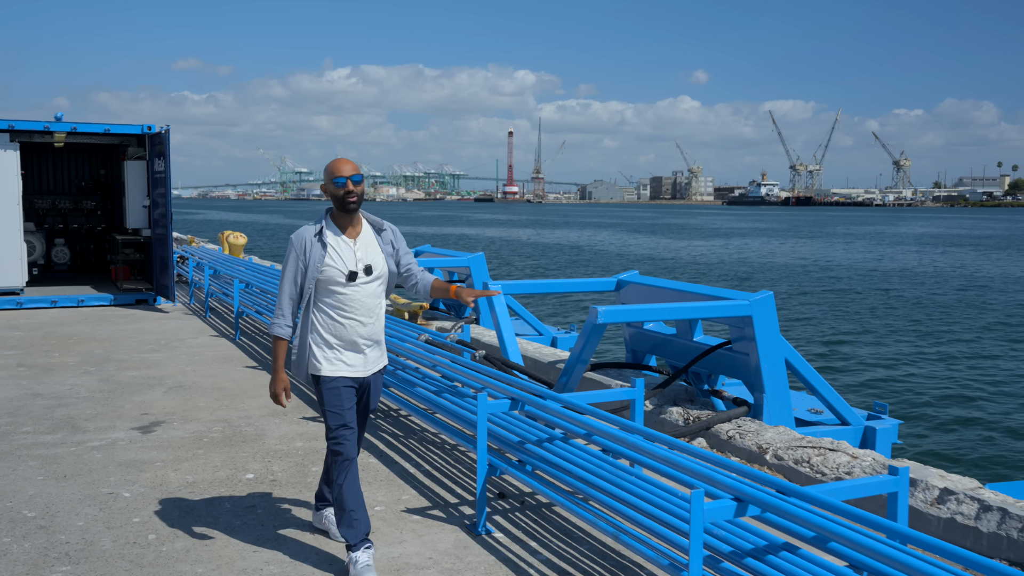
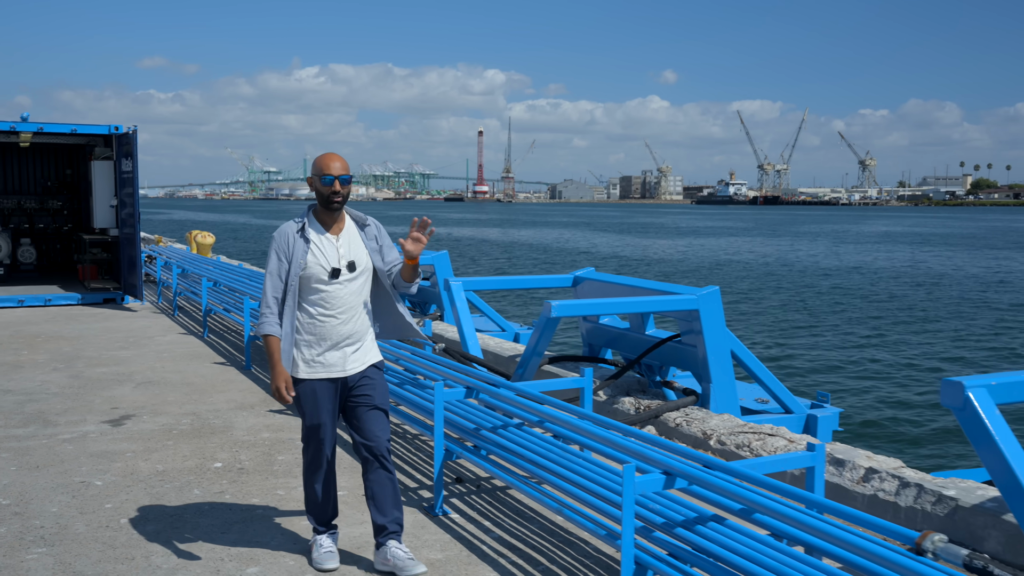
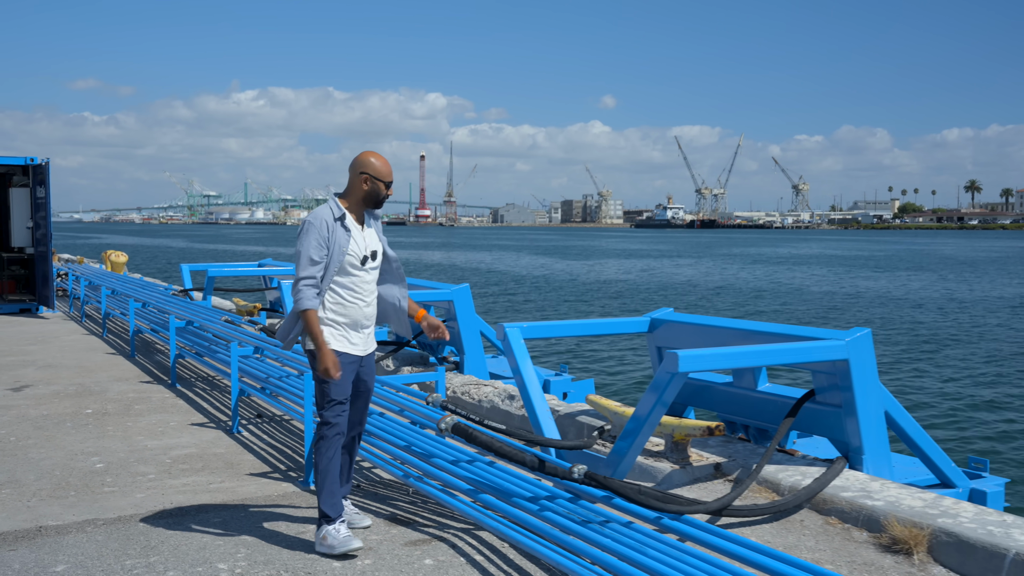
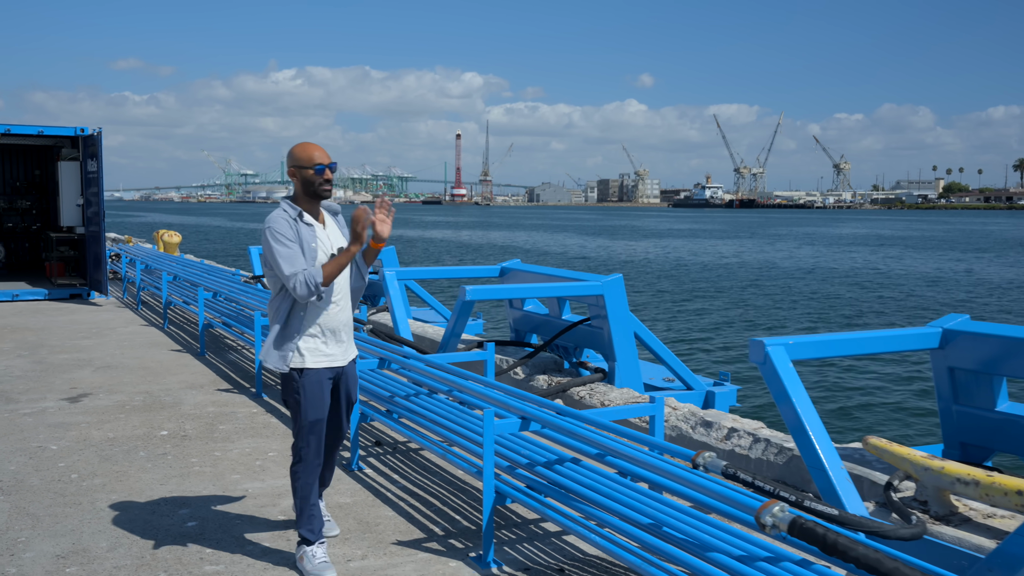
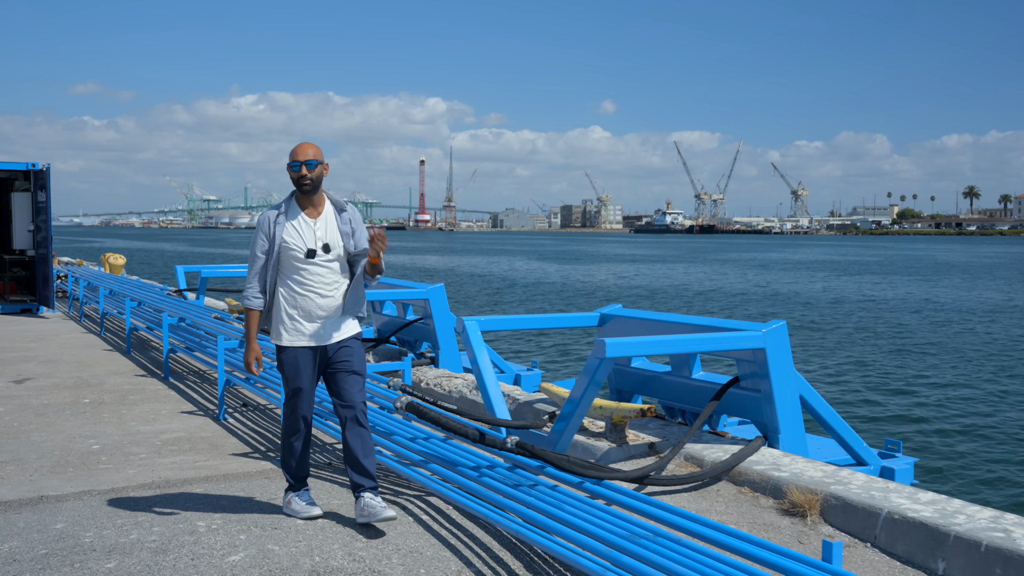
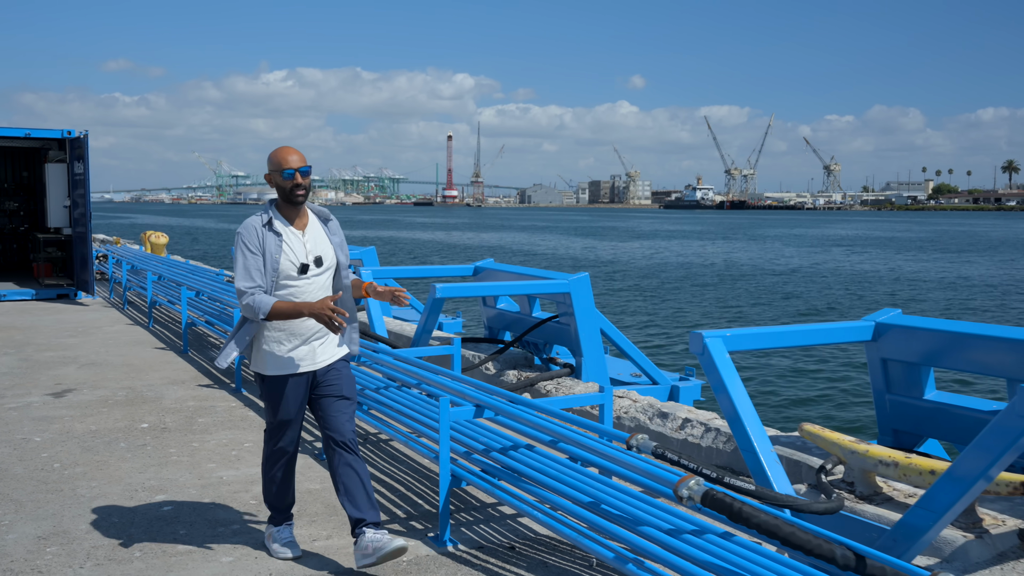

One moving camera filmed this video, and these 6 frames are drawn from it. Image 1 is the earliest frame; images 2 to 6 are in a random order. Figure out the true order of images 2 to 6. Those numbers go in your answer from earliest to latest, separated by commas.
2, 4, 6, 3, 5
